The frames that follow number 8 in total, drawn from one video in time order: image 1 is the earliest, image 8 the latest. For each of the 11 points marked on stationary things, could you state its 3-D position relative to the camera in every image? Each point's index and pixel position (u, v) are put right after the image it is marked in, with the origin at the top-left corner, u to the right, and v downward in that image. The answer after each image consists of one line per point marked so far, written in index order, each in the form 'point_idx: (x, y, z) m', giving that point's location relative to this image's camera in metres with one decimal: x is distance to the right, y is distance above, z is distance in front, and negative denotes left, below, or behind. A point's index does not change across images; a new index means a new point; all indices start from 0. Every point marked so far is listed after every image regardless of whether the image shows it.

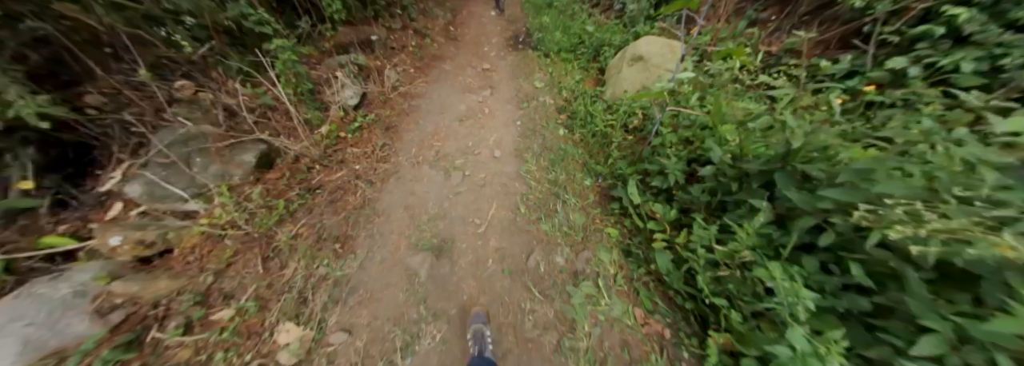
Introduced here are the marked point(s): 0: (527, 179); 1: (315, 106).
0: (+0.2, 0.0, +2.4) m
1: (-2.4, +0.9, +2.5) m
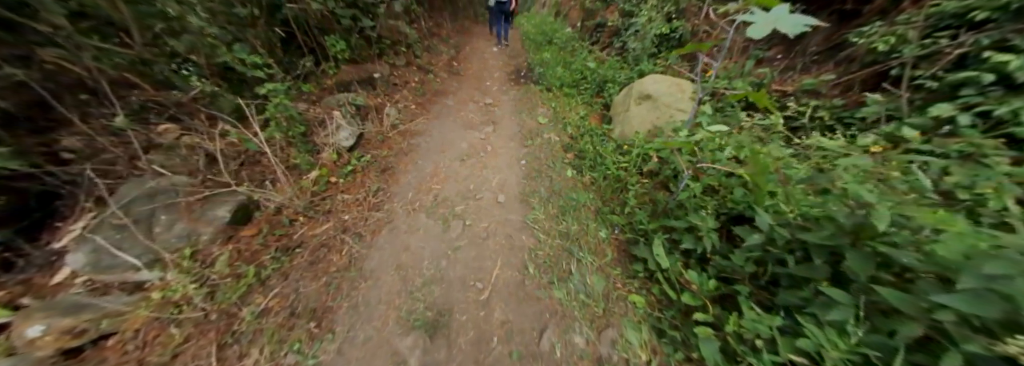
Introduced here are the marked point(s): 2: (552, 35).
0: (+0.2, -0.5, +2.1) m
1: (-2.3, +0.4, +2.4) m
2: (+1.3, +5.0, +7.0) m
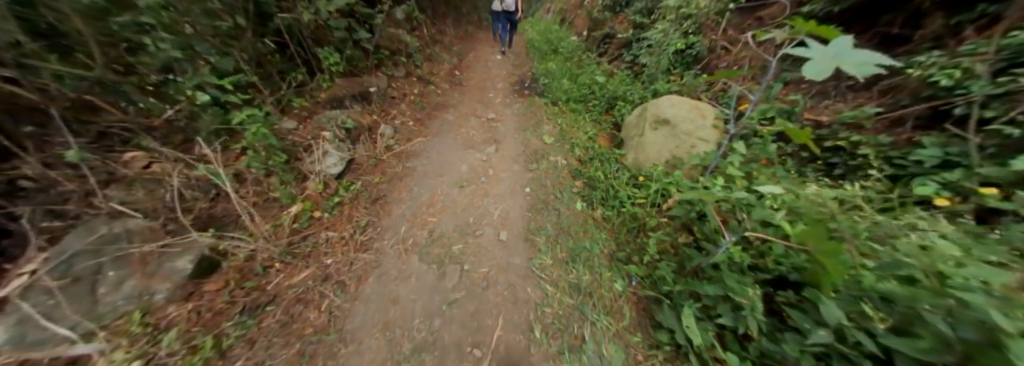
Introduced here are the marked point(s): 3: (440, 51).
0: (+0.3, -0.9, +1.9) m
1: (-2.3, 0.0, +2.2) m
2: (+1.5, +4.5, +6.8) m
3: (-2.1, +3.9, +6.2) m
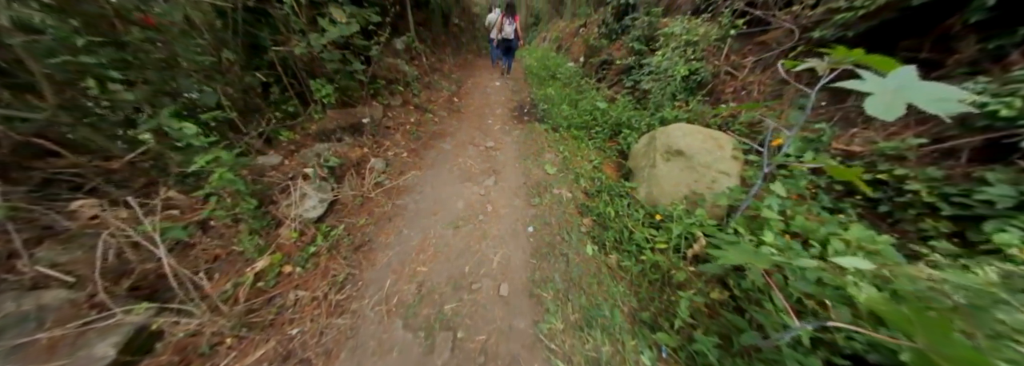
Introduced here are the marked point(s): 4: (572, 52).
0: (+0.3, -1.2, +1.5) m
1: (-2.3, -0.4, +1.9) m
2: (+1.4, +3.8, +6.9) m
3: (-2.2, +3.1, +6.2) m
4: (+2.3, +5.1, +8.1) m
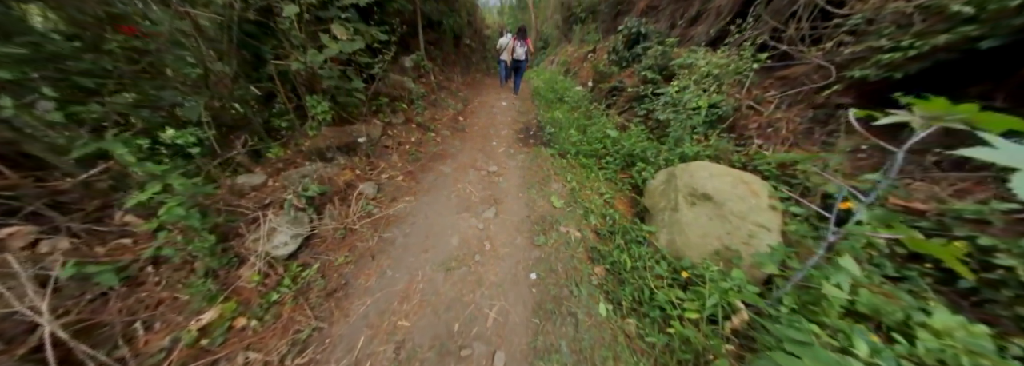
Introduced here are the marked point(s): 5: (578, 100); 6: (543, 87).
0: (+0.2, -1.6, +1.2) m
1: (-2.3, -0.6, +1.6) m
2: (+1.7, +3.0, +6.9) m
3: (-2.0, +2.5, +6.2) m
4: (+2.6, +4.2, +8.1) m
5: (+1.8, +2.3, +5.8) m
6: (+1.2, +3.8, +8.3) m
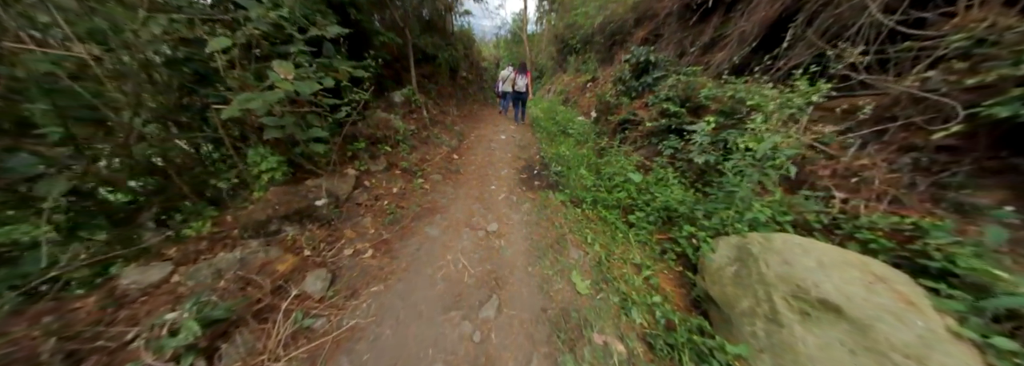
0: (+0.4, -2.2, +0.3) m
1: (-2.2, -1.4, +0.8) m
2: (+1.6, +1.8, +6.4) m
3: (-2.0, +1.4, +5.6) m
4: (+2.5, +2.9, +7.8) m
5: (+1.8, +1.3, +5.3) m
6: (+1.2, +2.5, +8.0) m
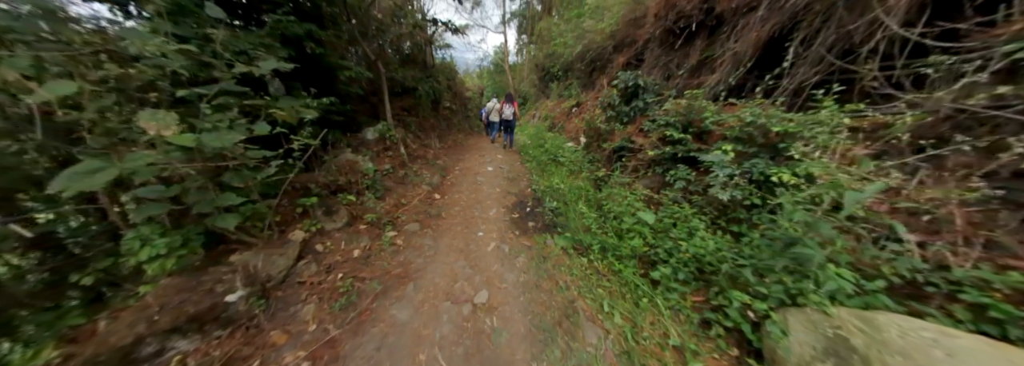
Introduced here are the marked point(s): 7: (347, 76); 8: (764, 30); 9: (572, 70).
0: (+0.5, -2.5, -0.5) m
1: (-2.1, -1.9, 0.0) m
2: (+1.2, +1.0, +6.1) m
3: (-2.3, +0.3, +5.1) m
4: (+2.0, +1.9, +7.6) m
5: (+1.5, +0.5, +4.9) m
6: (+0.7, +1.5, +7.7) m
7: (-3.0, +2.0, +3.8) m
8: (+3.7, +2.3, +3.0) m
9: (+3.1, +5.9, +10.8) m
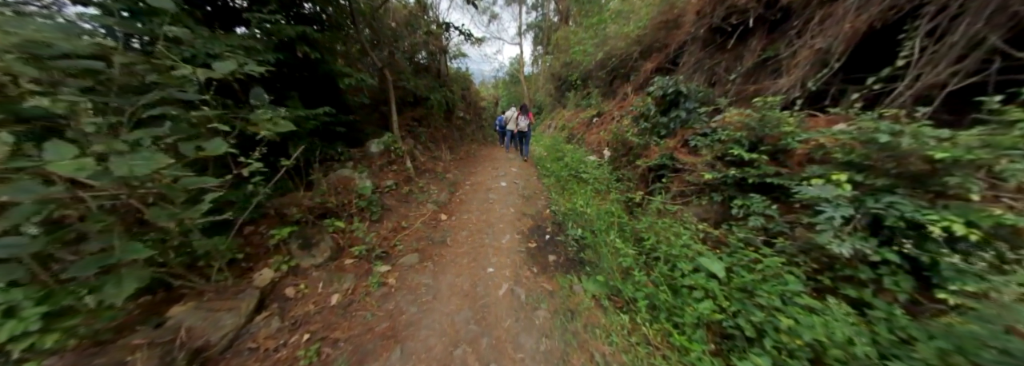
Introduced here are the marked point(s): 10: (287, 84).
0: (+0.5, -2.7, -1.2) m
1: (-2.1, -2.0, -0.5) m
2: (+1.6, +0.5, +5.4) m
3: (-1.9, 0.0, +4.7) m
4: (+2.6, +1.4, +7.0) m
5: (+1.9, +0.1, +4.3) m
6: (+1.2, +0.9, +7.1) m
7: (-2.7, +1.7, +3.5) m
8: (+3.9, +1.8, +2.3) m
9: (+3.9, +5.1, +10.3) m
10: (-3.1, +1.4, +2.9) m
